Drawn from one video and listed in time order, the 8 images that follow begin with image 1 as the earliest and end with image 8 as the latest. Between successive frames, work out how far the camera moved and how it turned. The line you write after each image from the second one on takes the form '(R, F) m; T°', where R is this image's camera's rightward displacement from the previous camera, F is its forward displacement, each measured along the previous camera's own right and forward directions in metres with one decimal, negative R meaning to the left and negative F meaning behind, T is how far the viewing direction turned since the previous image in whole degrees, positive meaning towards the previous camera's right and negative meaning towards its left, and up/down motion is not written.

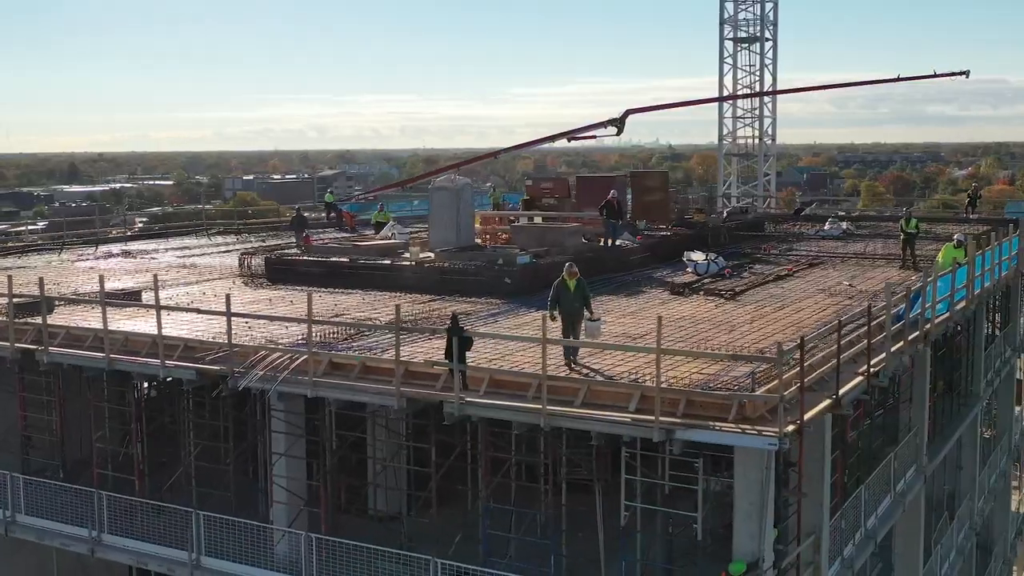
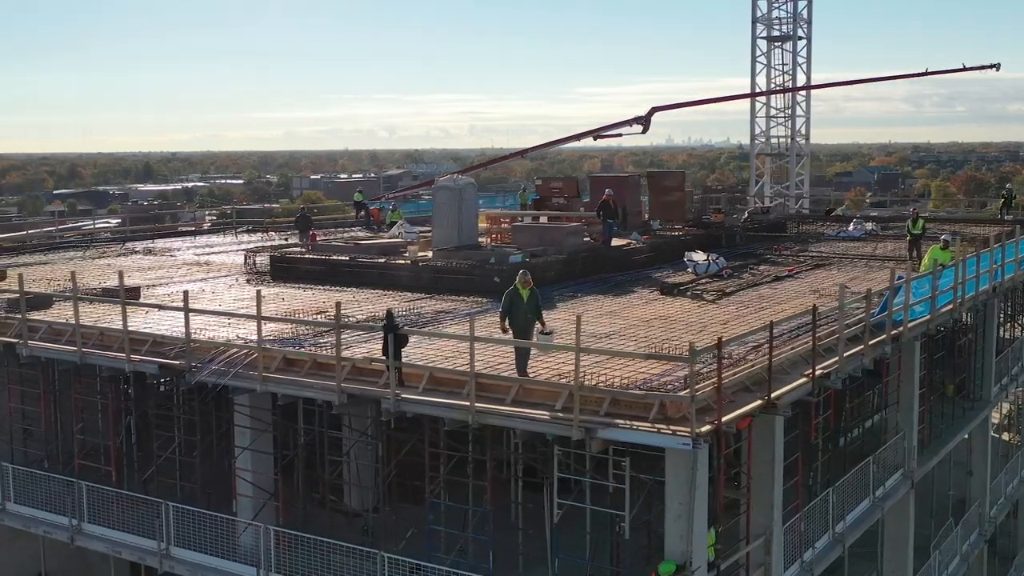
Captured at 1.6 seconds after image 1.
(+1.5, -0.1) m; -3°
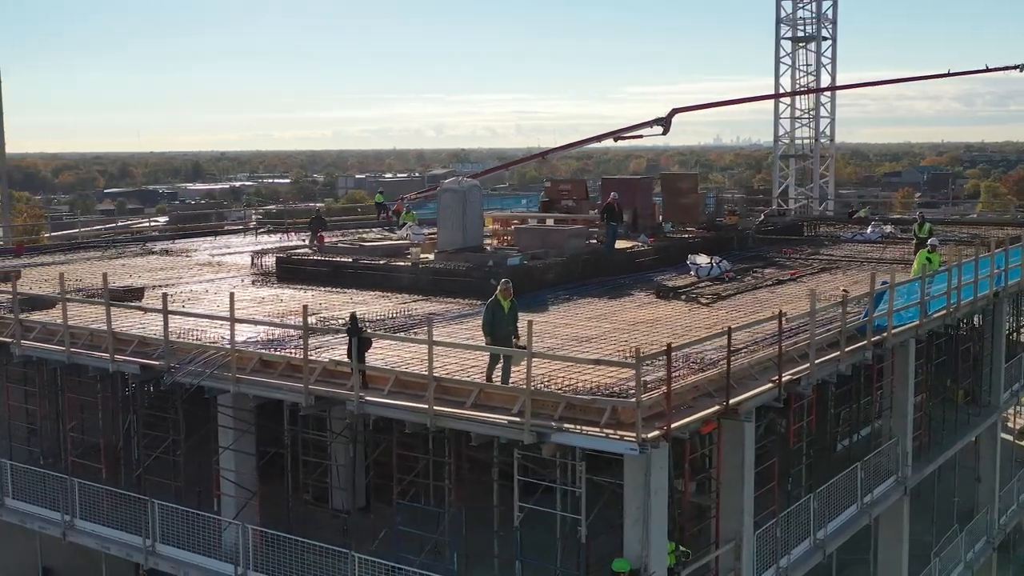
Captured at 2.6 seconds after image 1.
(+0.9, -0.1) m; -2°
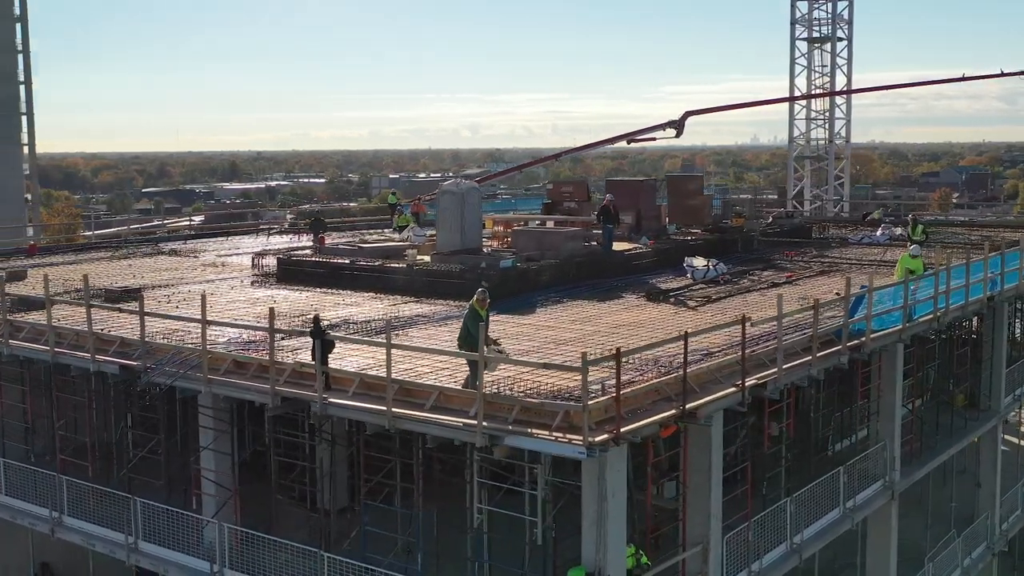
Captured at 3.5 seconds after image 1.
(+0.8, -0.1) m; -2°
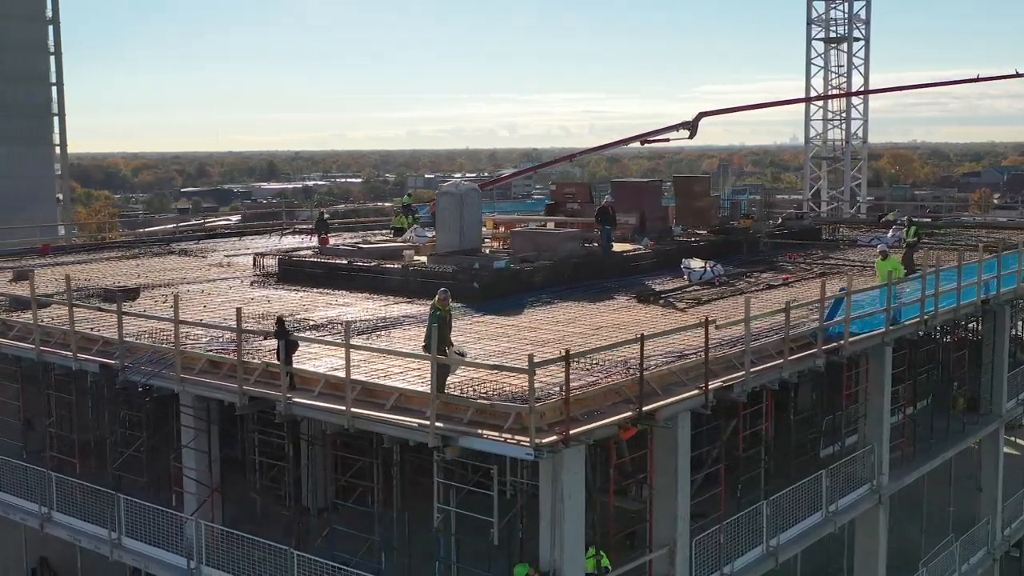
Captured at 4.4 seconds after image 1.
(+0.9, -0.1) m; -2°
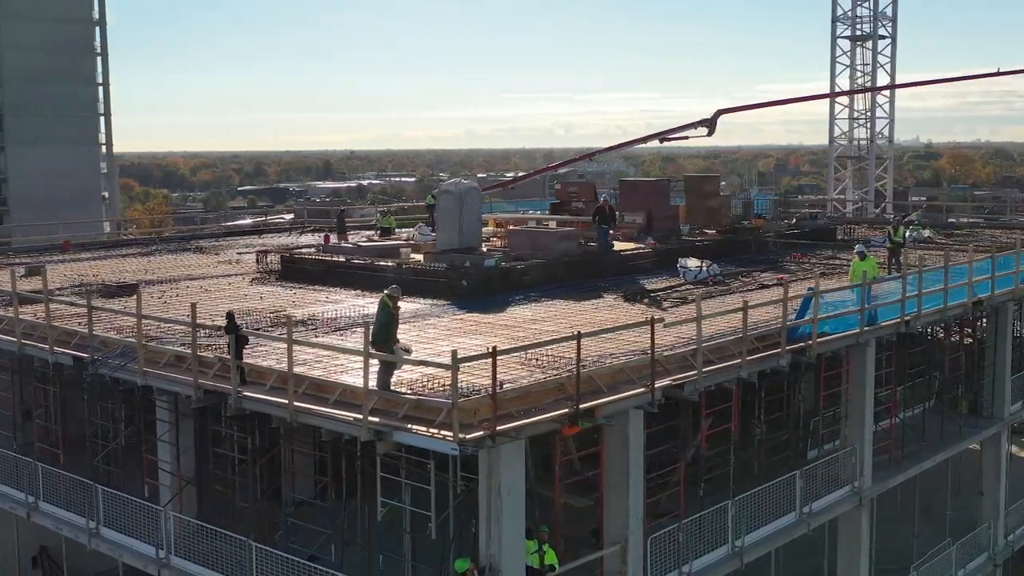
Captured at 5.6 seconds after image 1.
(+1.3, -0.1) m; -2°
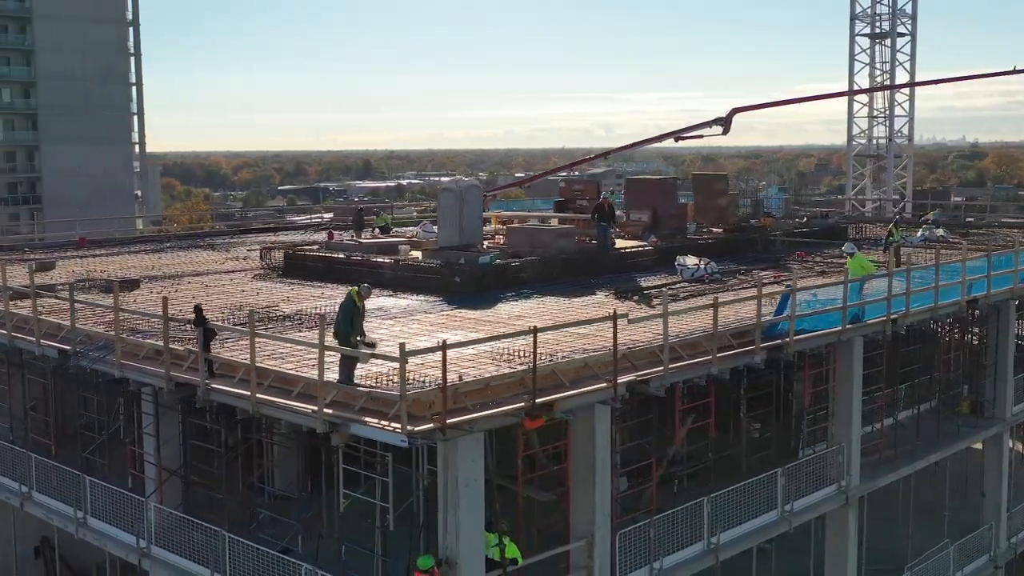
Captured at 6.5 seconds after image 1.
(+0.9, -0.1) m; -2°
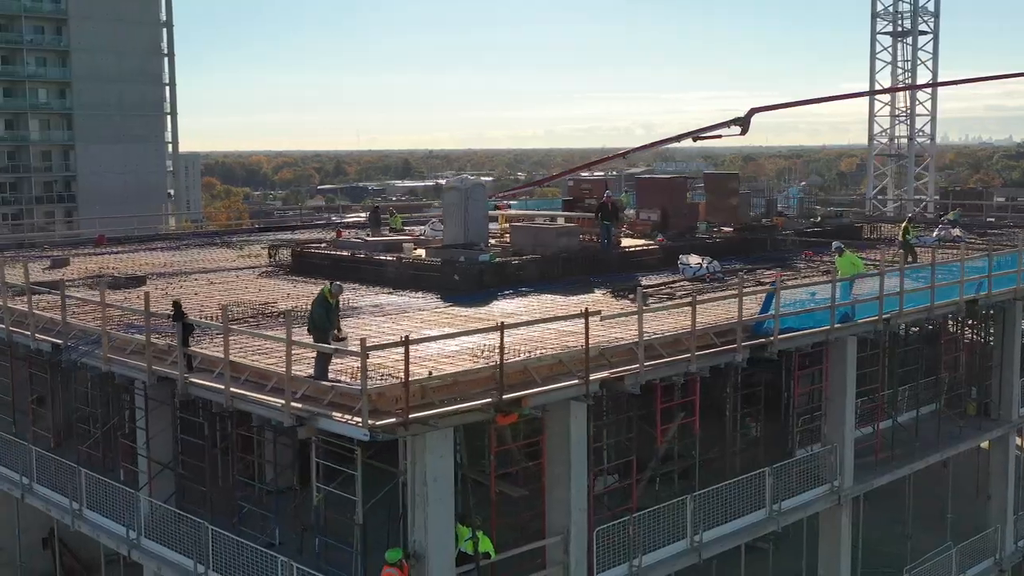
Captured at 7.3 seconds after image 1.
(+0.8, -0.1) m; -2°
